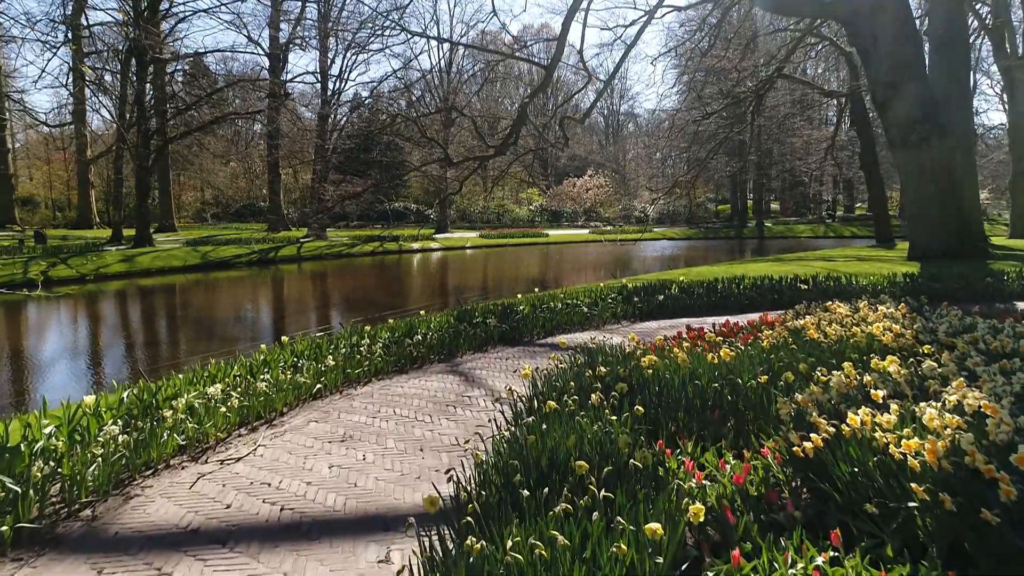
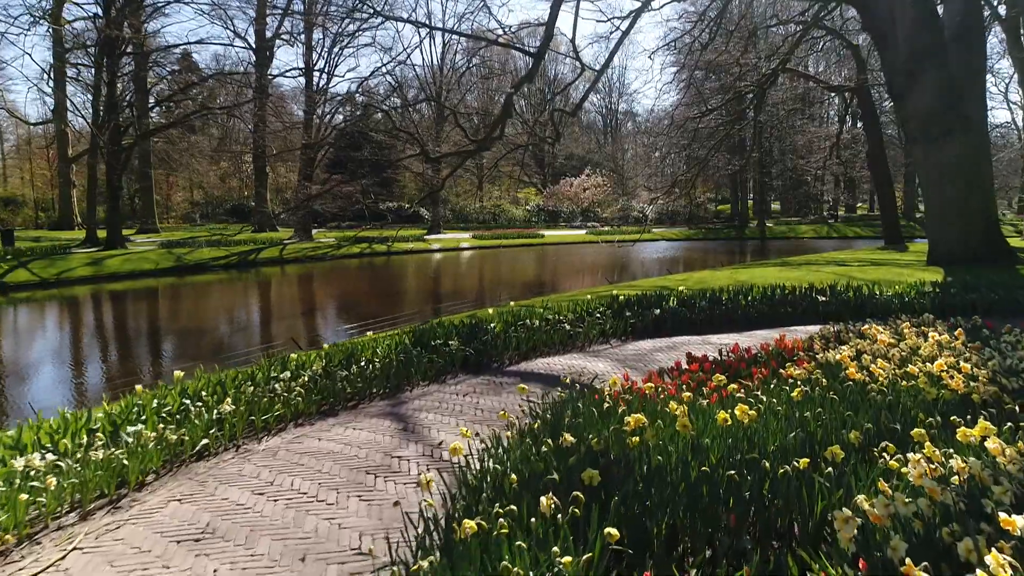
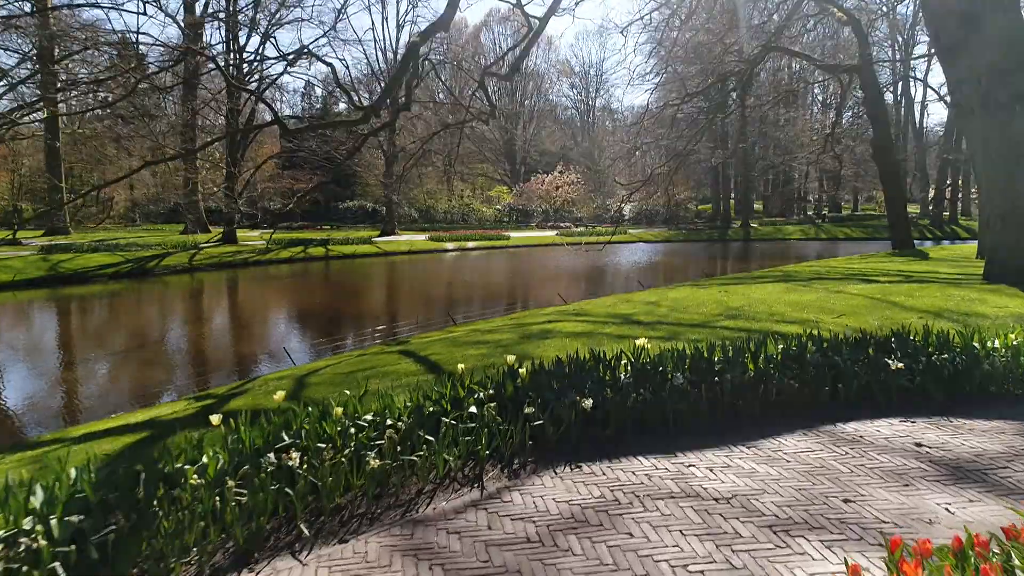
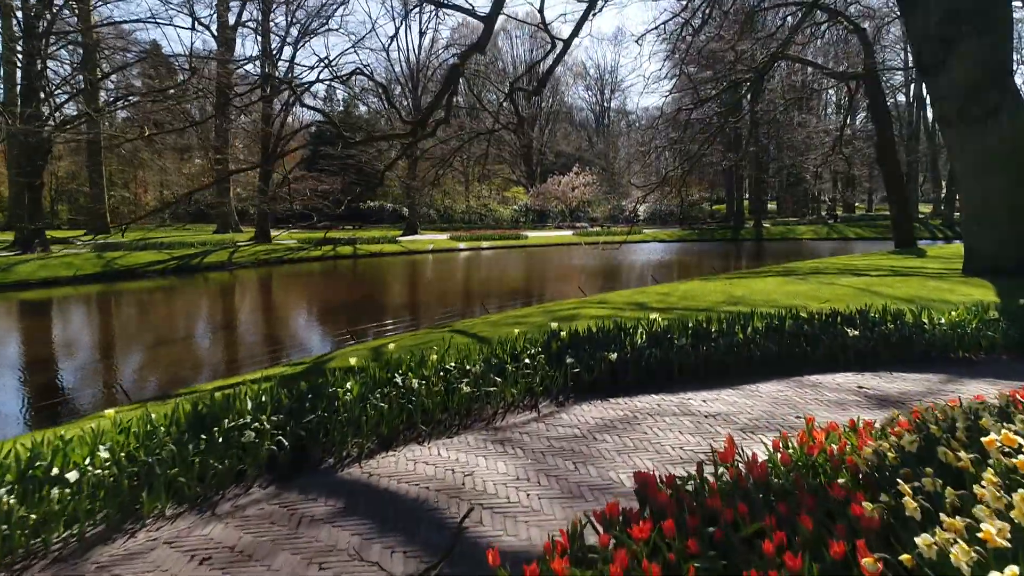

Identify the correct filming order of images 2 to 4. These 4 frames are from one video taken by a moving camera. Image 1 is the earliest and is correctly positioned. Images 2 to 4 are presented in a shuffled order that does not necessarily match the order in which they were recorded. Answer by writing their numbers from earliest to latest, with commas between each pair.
2, 4, 3
